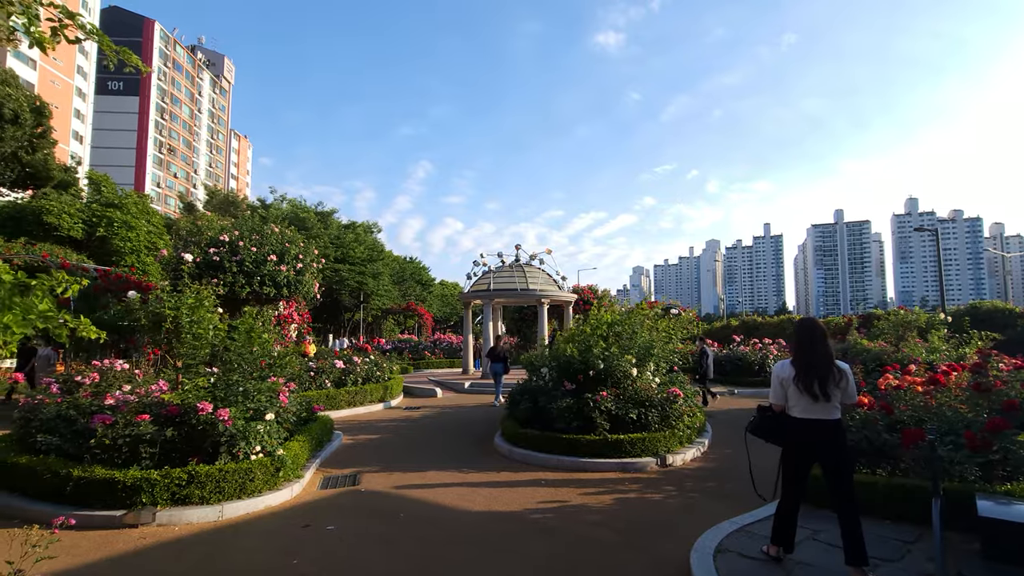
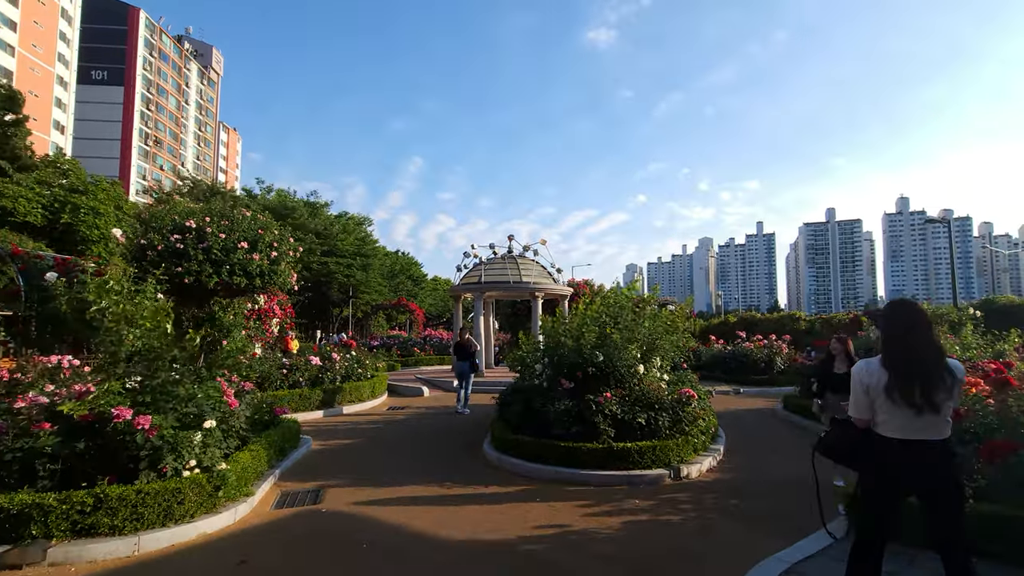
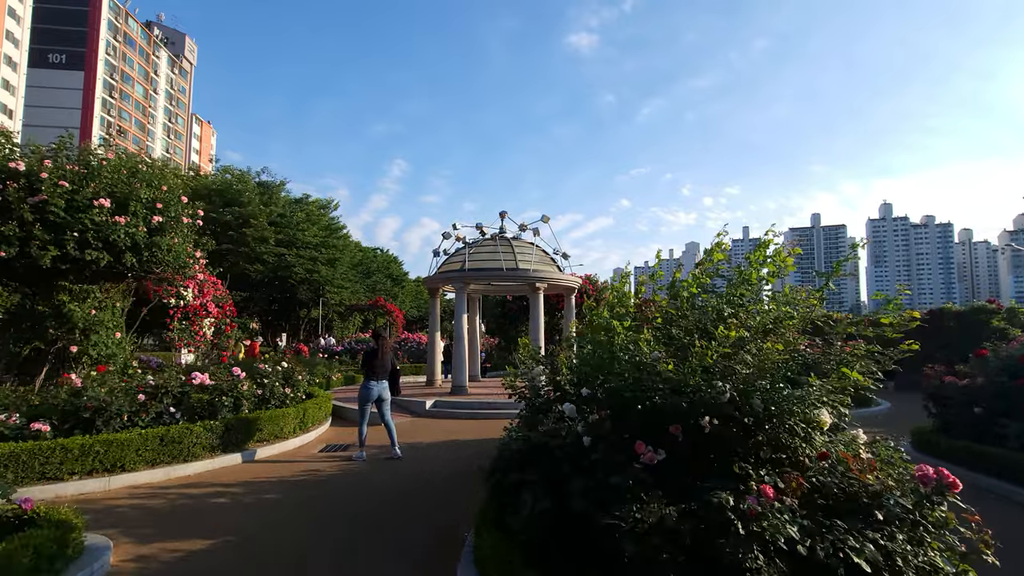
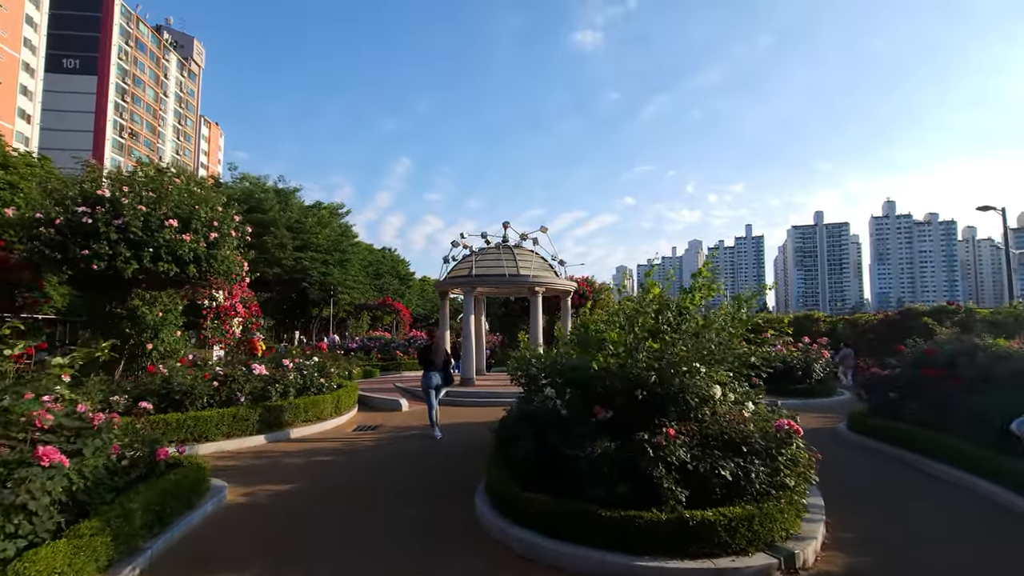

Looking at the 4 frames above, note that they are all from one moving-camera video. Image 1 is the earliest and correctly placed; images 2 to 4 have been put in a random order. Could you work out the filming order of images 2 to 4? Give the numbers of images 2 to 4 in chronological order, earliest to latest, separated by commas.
2, 4, 3
